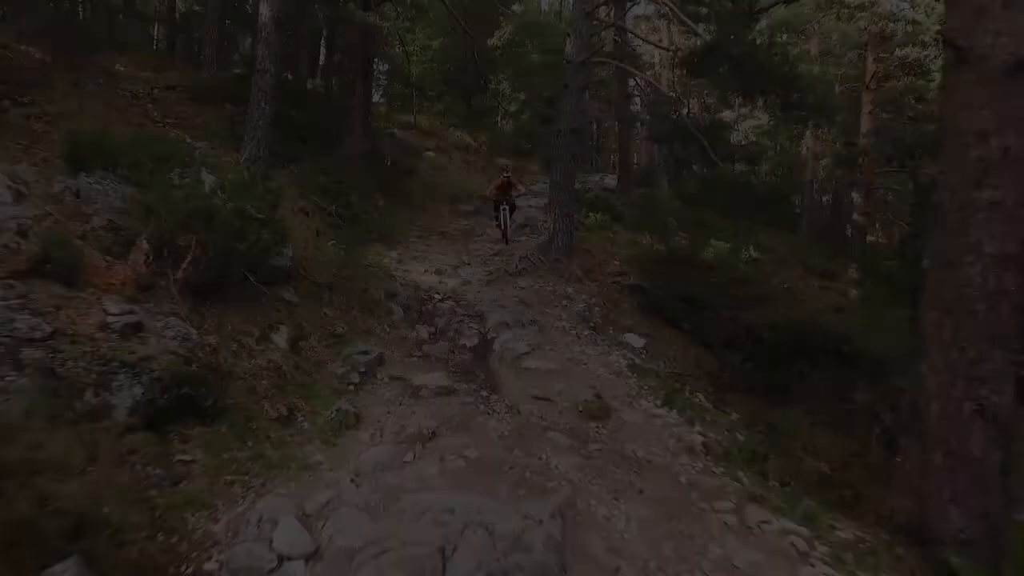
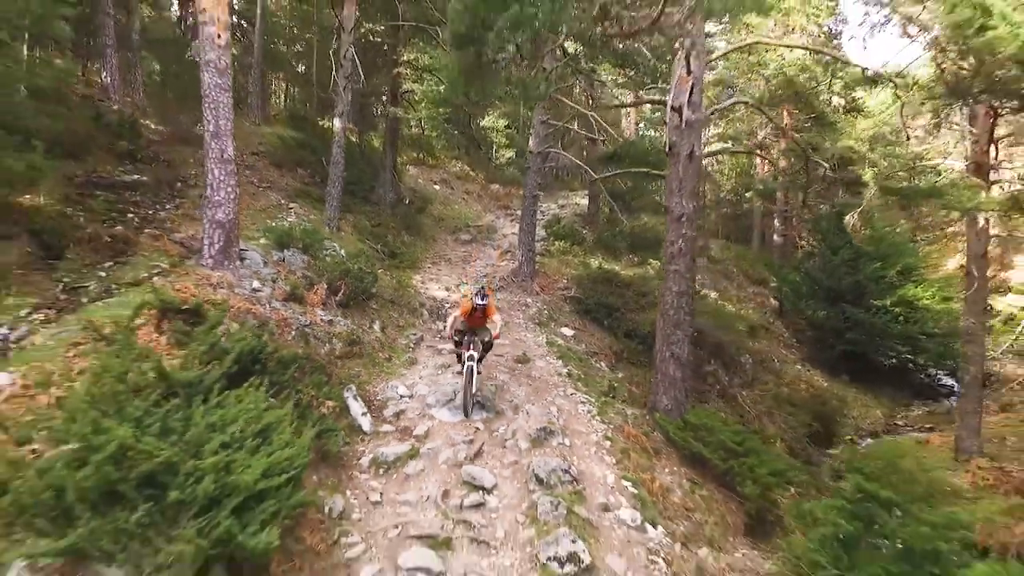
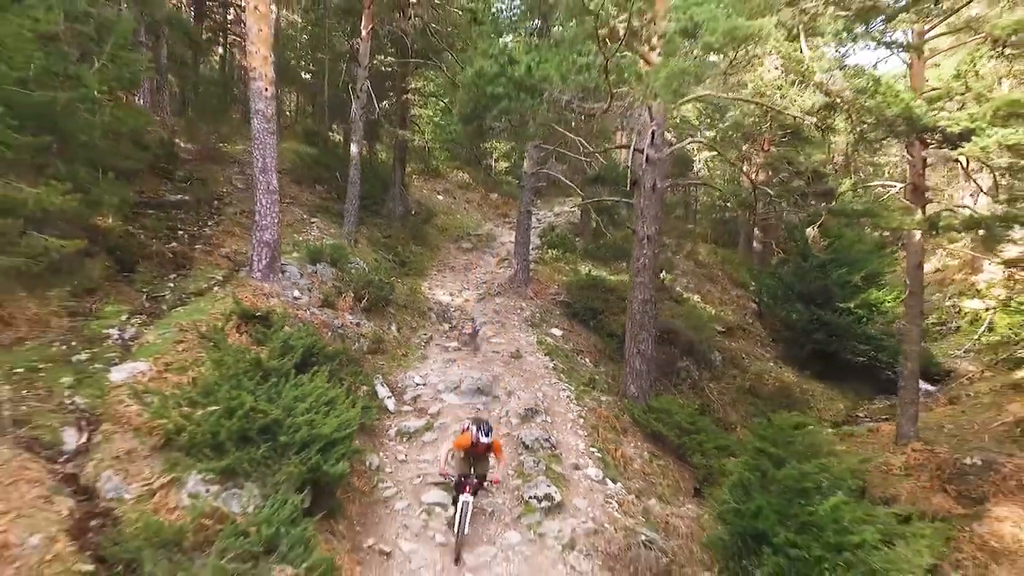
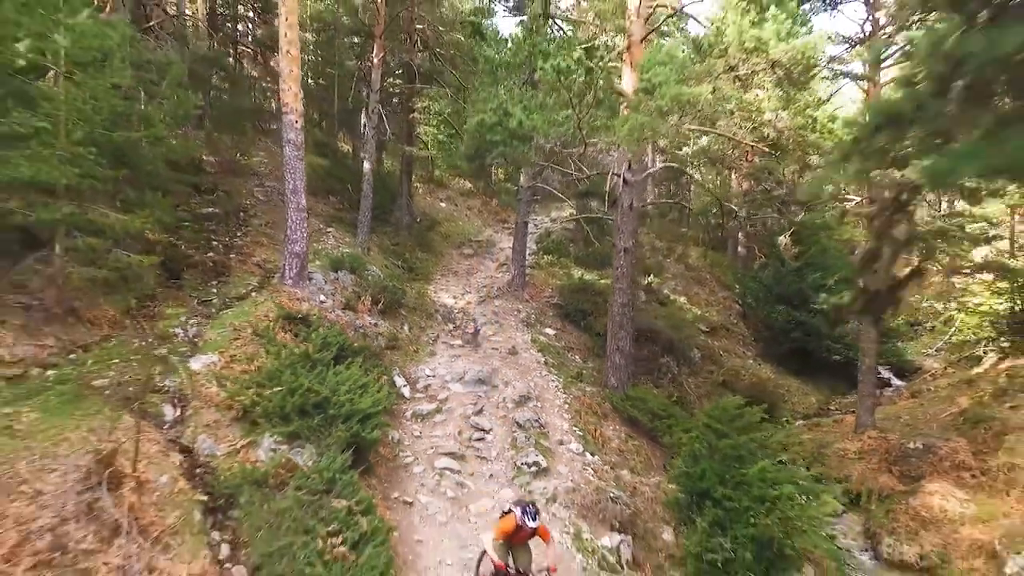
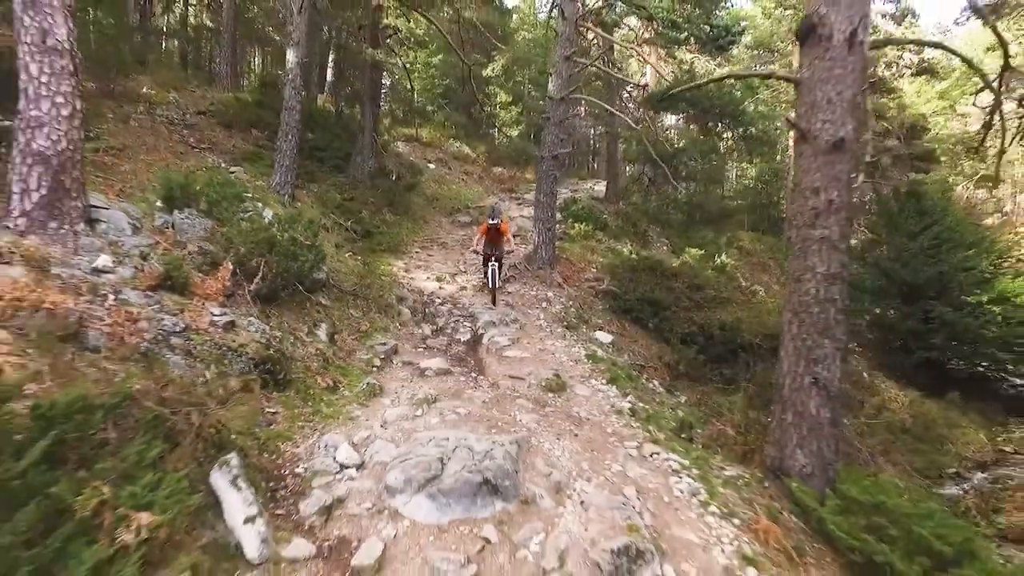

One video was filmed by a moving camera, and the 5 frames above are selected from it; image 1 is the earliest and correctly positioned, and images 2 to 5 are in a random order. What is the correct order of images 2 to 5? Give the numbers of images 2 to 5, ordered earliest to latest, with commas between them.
5, 2, 3, 4
